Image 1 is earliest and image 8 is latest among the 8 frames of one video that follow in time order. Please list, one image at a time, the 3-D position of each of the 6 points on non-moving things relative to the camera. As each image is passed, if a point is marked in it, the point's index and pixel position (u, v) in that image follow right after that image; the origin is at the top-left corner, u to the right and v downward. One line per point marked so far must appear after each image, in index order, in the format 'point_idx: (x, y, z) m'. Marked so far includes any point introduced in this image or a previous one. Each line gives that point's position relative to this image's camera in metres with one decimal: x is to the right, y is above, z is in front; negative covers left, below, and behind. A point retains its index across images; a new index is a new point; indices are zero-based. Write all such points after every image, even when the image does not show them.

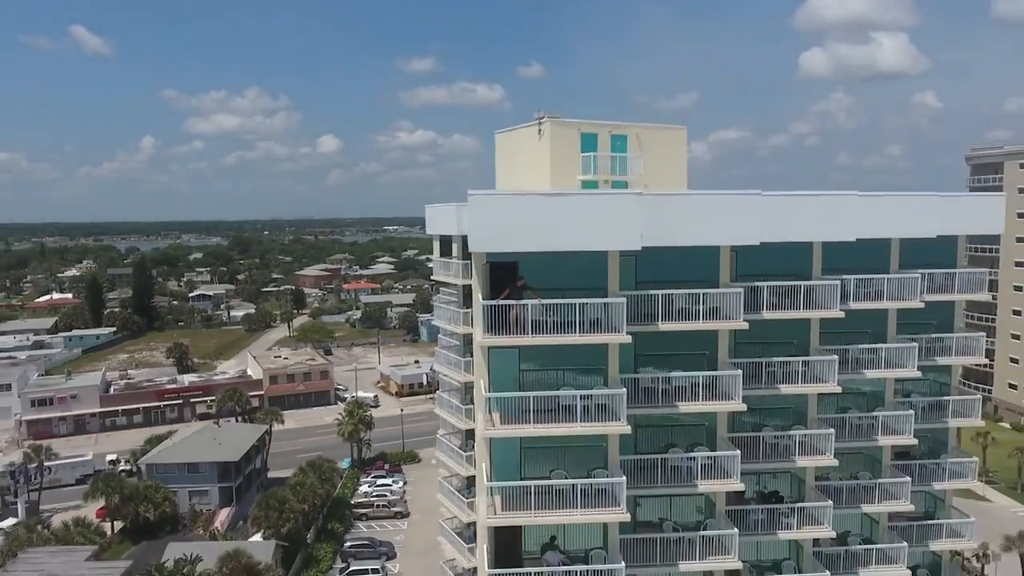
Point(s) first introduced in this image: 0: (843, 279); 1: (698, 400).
0: (+5.4, +0.1, +13.5) m
1: (+2.5, -1.5, +12.5) m
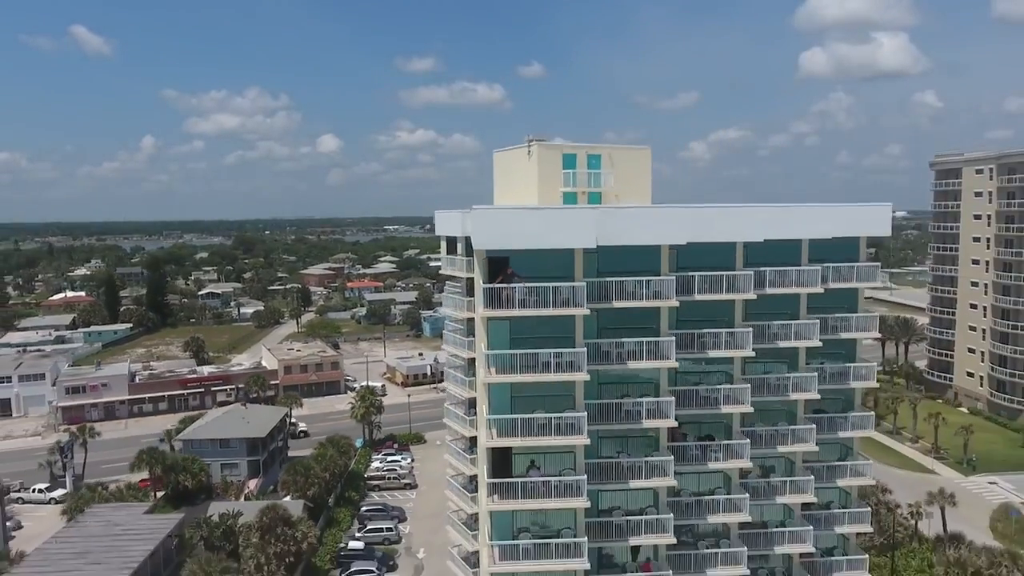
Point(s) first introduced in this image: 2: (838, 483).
0: (+5.3, +0.4, +17.4) m
1: (+2.3, -1.2, +16.4) m
2: (+7.6, -4.5, +19.1) m
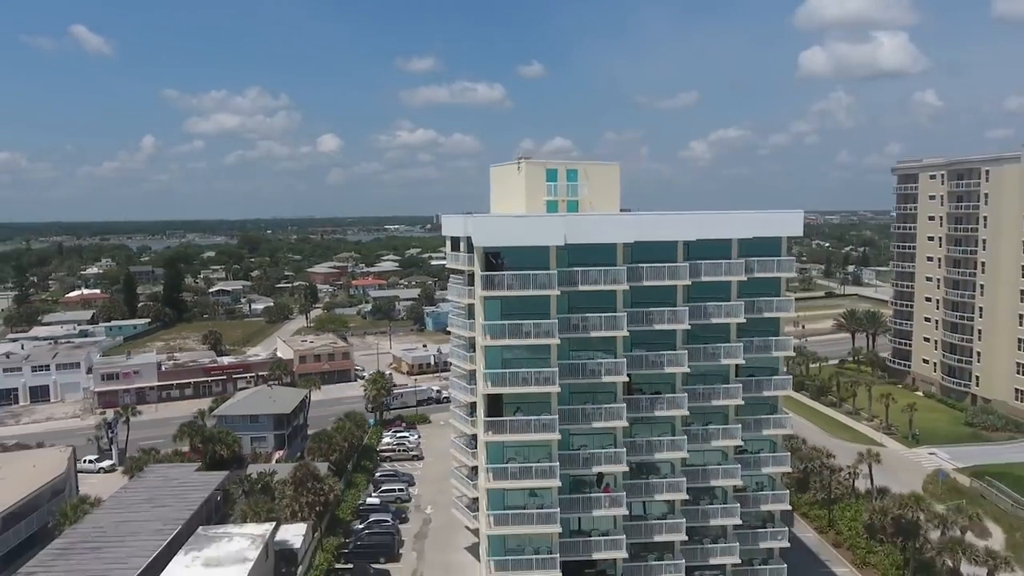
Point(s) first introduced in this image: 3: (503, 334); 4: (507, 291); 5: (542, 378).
0: (+5.0, +0.7, +22.3) m
1: (+2.1, -0.9, +21.3) m
2: (+7.4, -4.1, +23.9) m
3: (-0.3, -1.0, +20.3) m
4: (-0.2, 0.0, +20.3) m
5: (+0.6, -2.1, +20.4) m
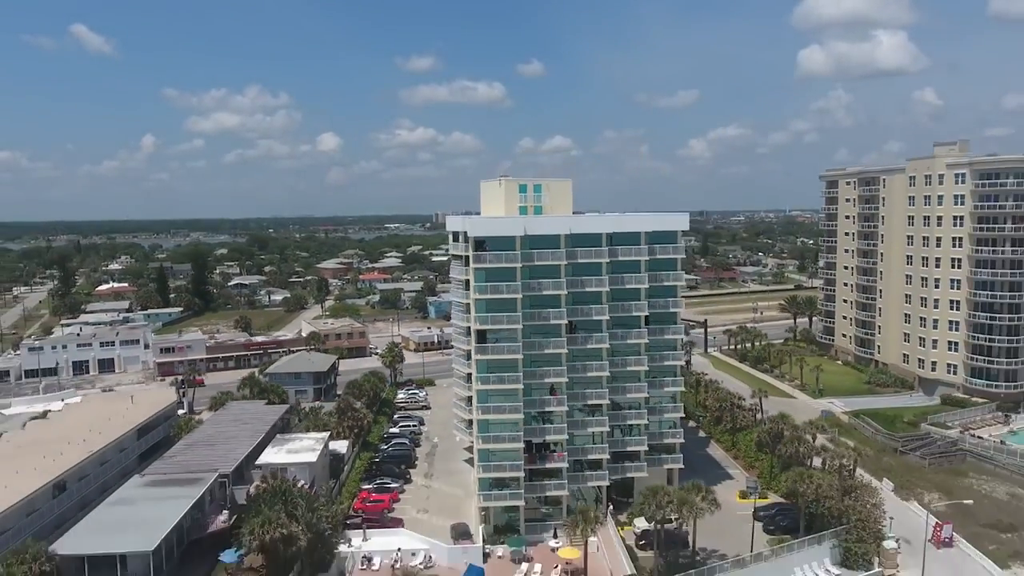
0: (+4.3, +1.6, +33.4) m
1: (+1.4, 0.0, +32.4) m
2: (+6.6, -3.2, +35.1) m
3: (-1.0, -0.1, +31.4) m
4: (-1.0, +1.0, +31.4) m
5: (-0.2, -1.1, +31.6) m
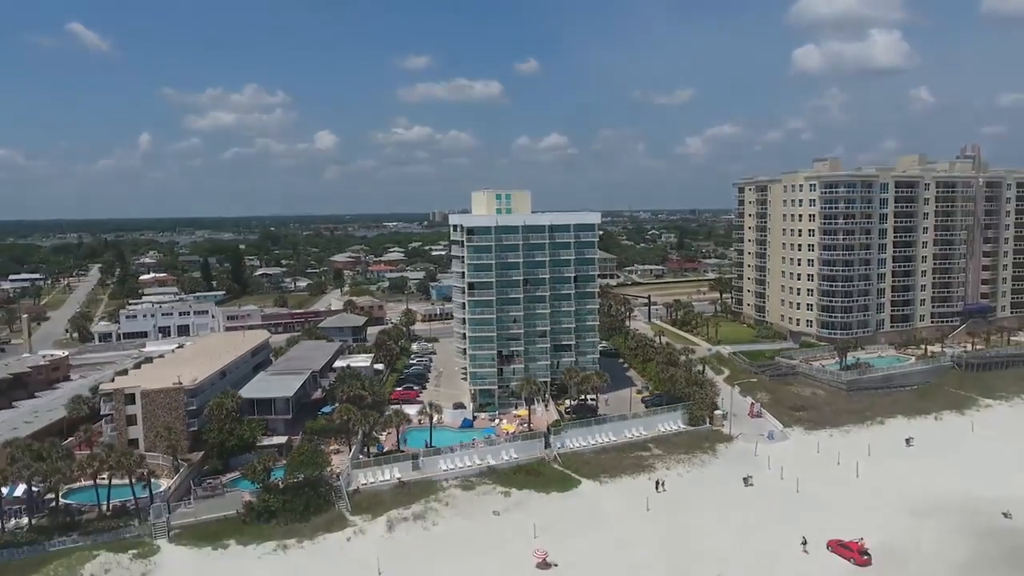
0: (+2.8, +3.6, +53.9) m
1: (-0.1, +2.0, +52.9) m
2: (+5.2, -1.2, +55.6) m
3: (-2.5, +1.9, +51.9) m
4: (-2.4, +2.9, +51.9) m
5: (-1.6, +0.8, +52.1) m
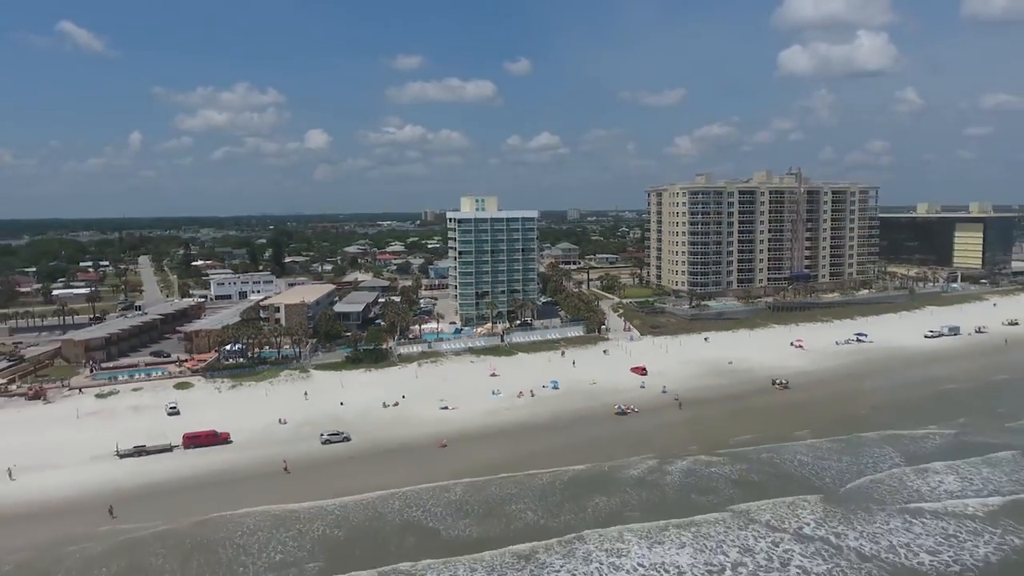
0: (-0.3, +7.3, +90.9) m
1: (-3.2, +5.7, +89.9) m
2: (+2.0, +2.5, +92.7) m
3: (-5.6, +5.6, +88.9) m
4: (-5.5, +6.6, +88.9) m
5: (-4.8, +4.5, +89.0) m
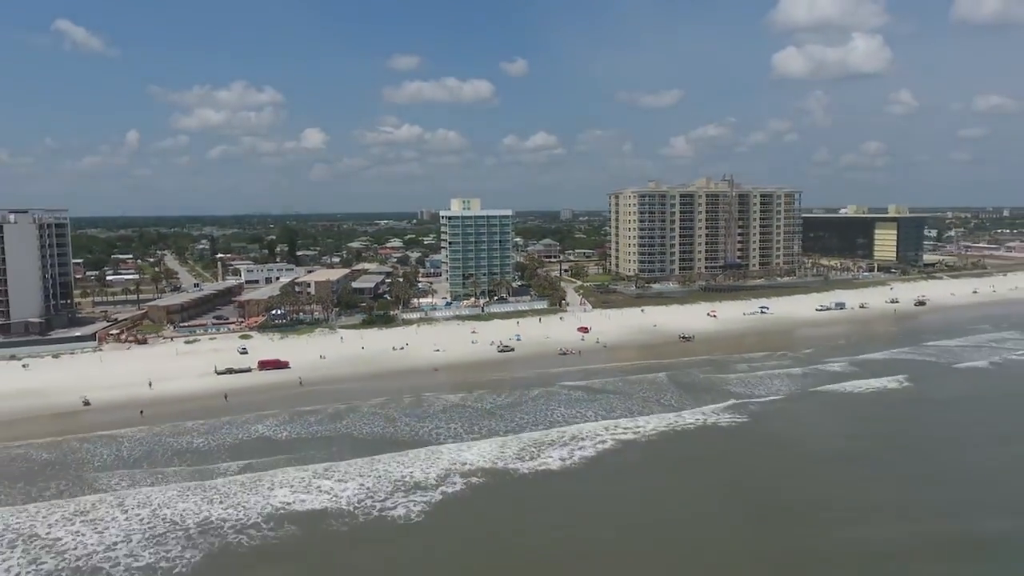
0: (-3.2, +9.7, +114.5) m
1: (-6.1, +8.1, +113.4) m
2: (-0.9, +4.9, +116.2) m
3: (-8.5, +8.0, +112.4) m
4: (-8.4, +9.1, +112.4) m
5: (-7.6, +7.0, +112.5) m
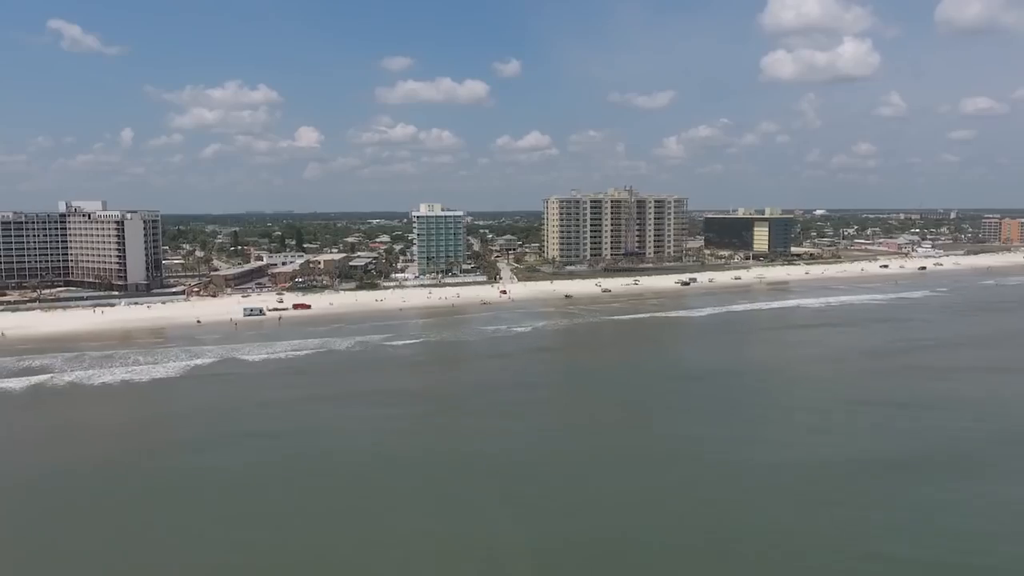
0: (-13.1, +13.9, +161.1) m
1: (-16.0, +12.3, +160.0) m
2: (-10.8, +9.1, +162.8) m
3: (-18.4, +12.2, +158.9) m
4: (-18.3, +13.3, +158.9) m
5: (-17.5, +11.2, +159.1) m
